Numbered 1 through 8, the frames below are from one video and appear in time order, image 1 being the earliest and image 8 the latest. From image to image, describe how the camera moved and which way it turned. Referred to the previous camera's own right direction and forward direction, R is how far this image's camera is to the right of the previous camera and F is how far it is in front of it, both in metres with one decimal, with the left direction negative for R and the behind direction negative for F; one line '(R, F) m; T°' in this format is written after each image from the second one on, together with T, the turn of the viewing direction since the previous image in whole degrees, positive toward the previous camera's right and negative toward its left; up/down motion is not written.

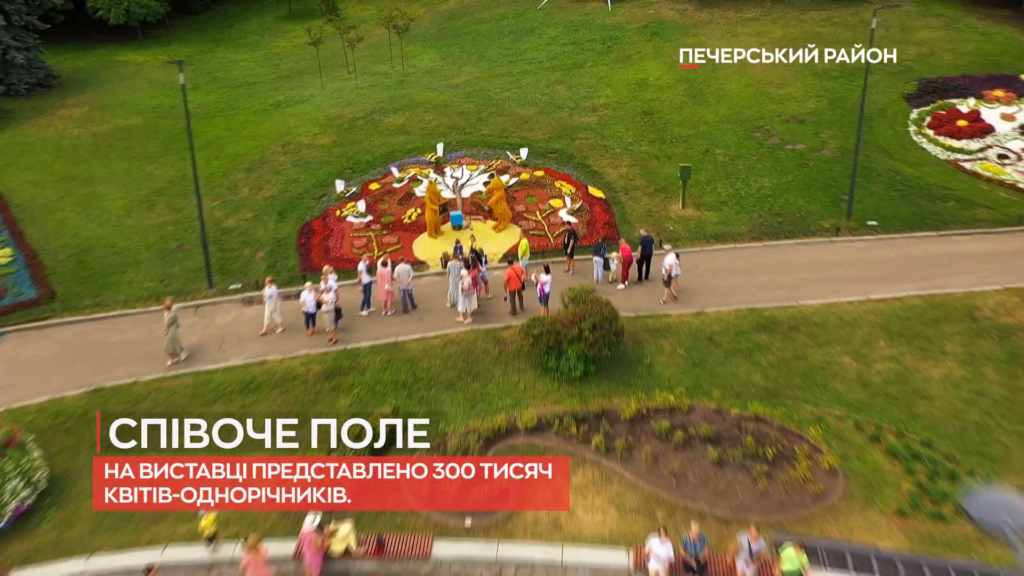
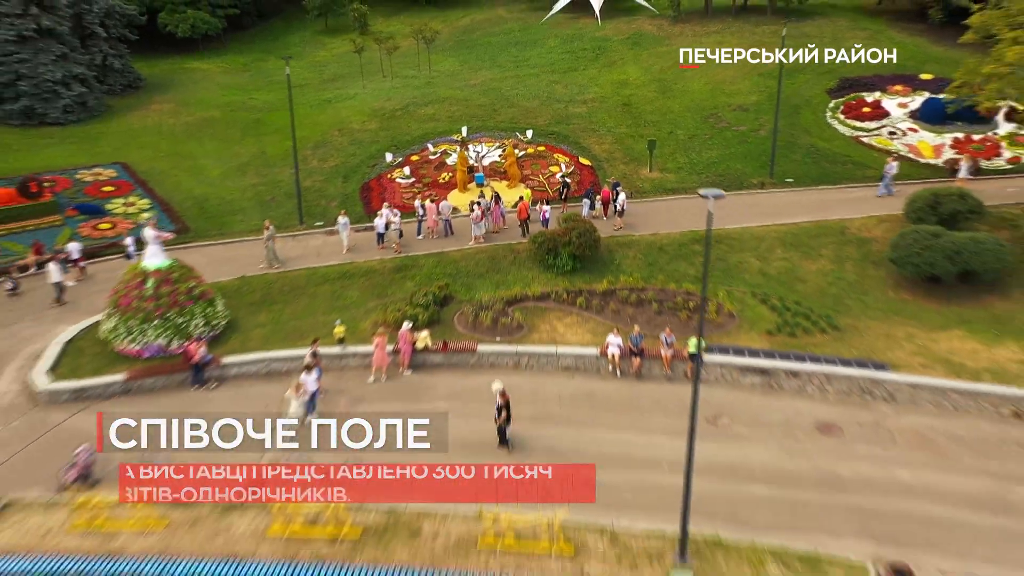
(-0.3, -6.0) m; 0°
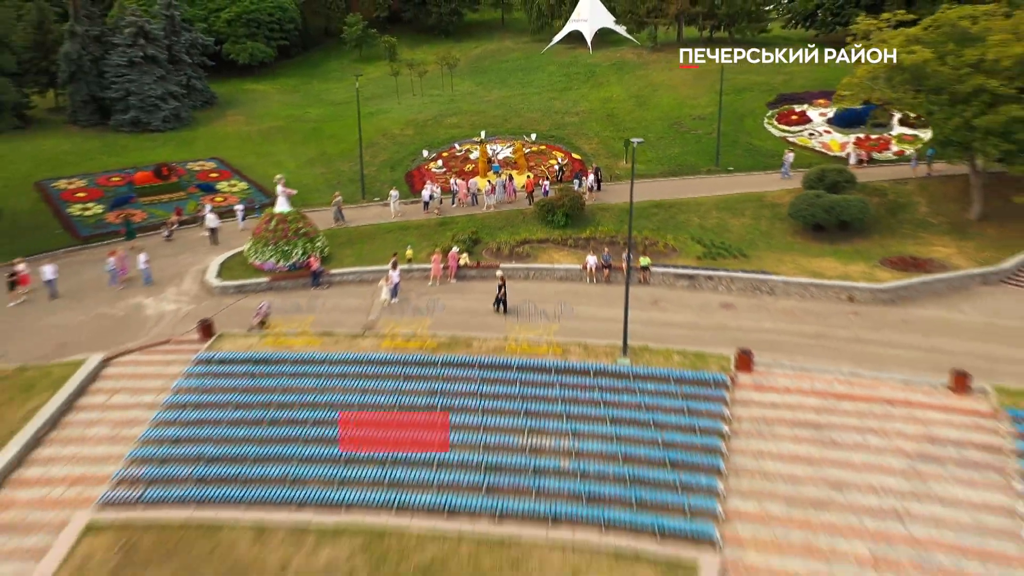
(-0.3, -7.5) m; 0°
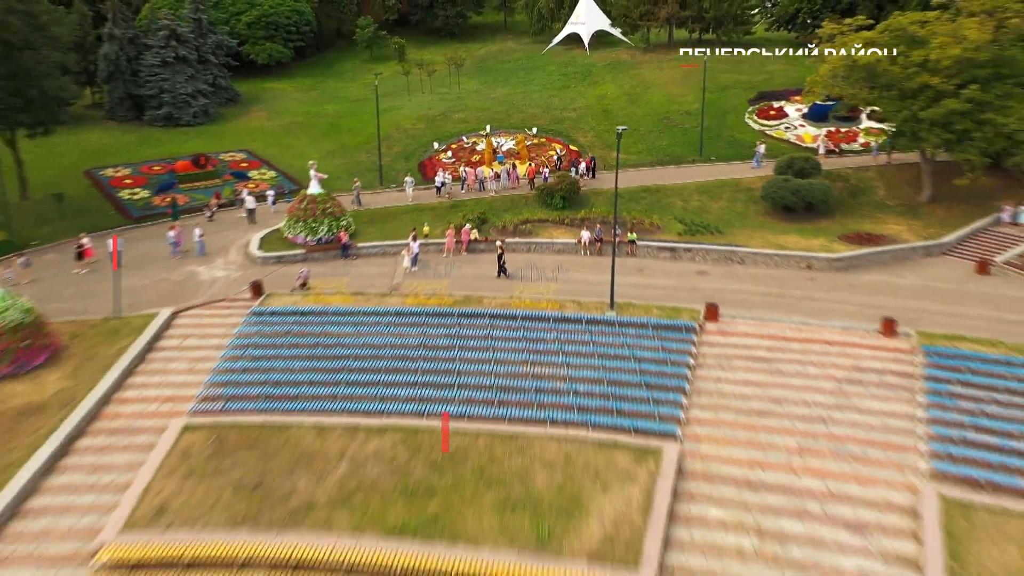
(-0.1, -3.3) m; 0°
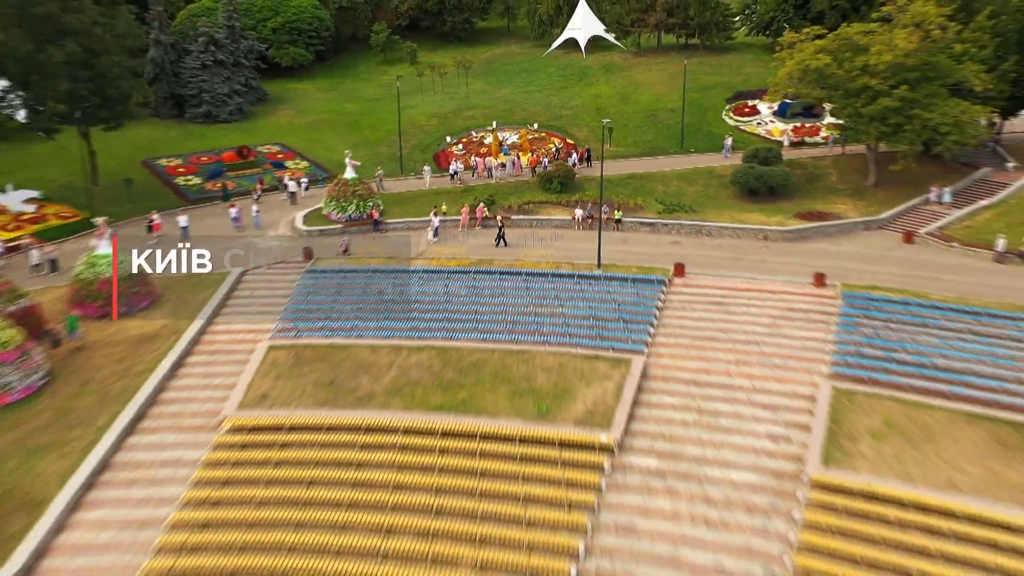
(-0.2, -4.8) m; 0°
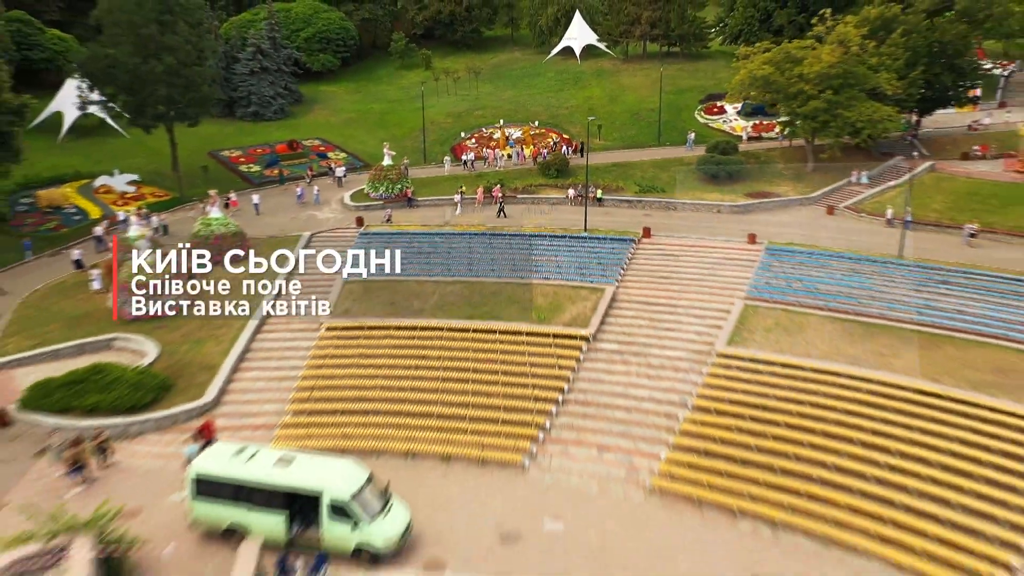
(-0.2, -7.6) m; 0°
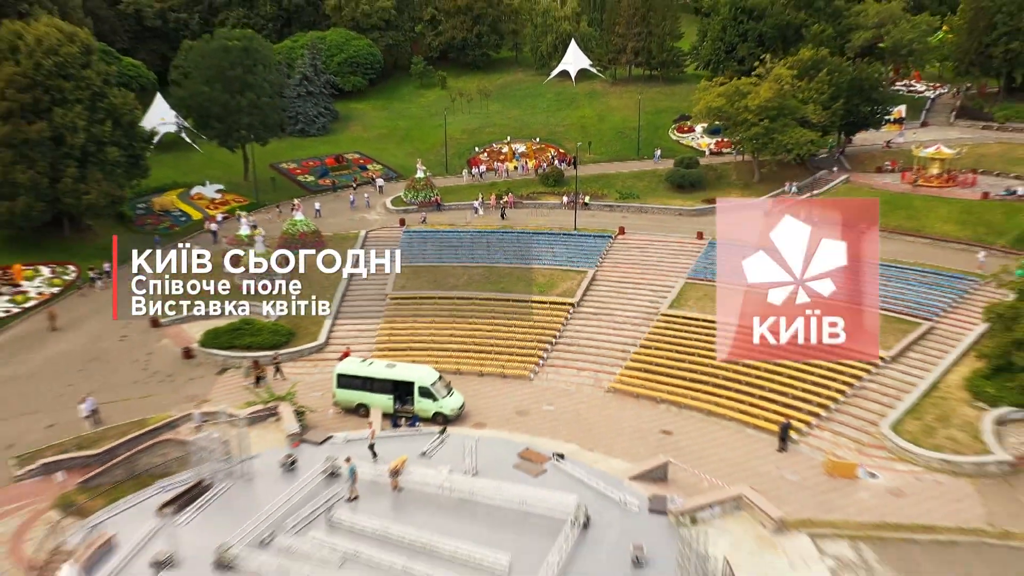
(-0.4, -10.3) m; 0°
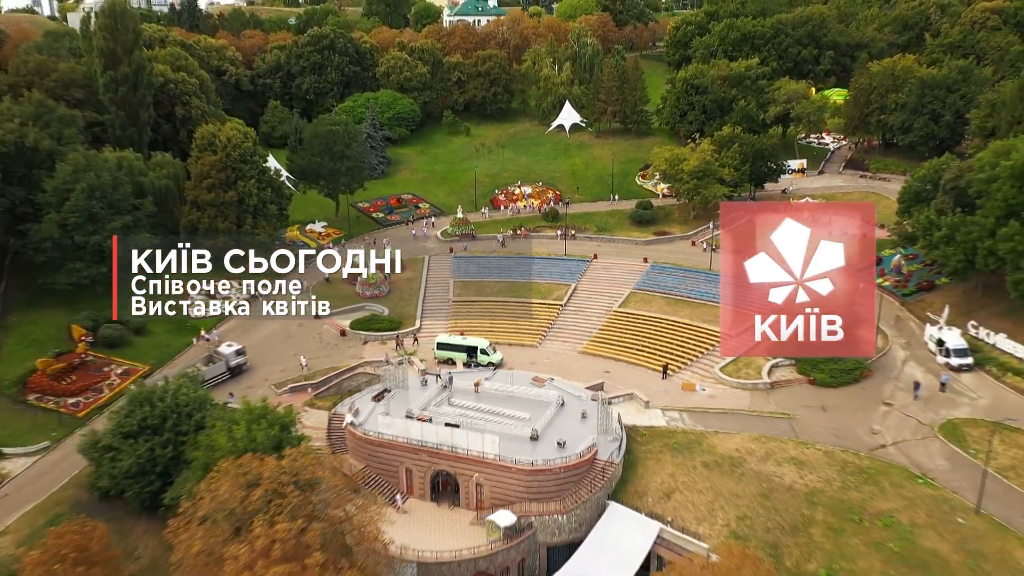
(-0.8, -22.9) m; 0°
